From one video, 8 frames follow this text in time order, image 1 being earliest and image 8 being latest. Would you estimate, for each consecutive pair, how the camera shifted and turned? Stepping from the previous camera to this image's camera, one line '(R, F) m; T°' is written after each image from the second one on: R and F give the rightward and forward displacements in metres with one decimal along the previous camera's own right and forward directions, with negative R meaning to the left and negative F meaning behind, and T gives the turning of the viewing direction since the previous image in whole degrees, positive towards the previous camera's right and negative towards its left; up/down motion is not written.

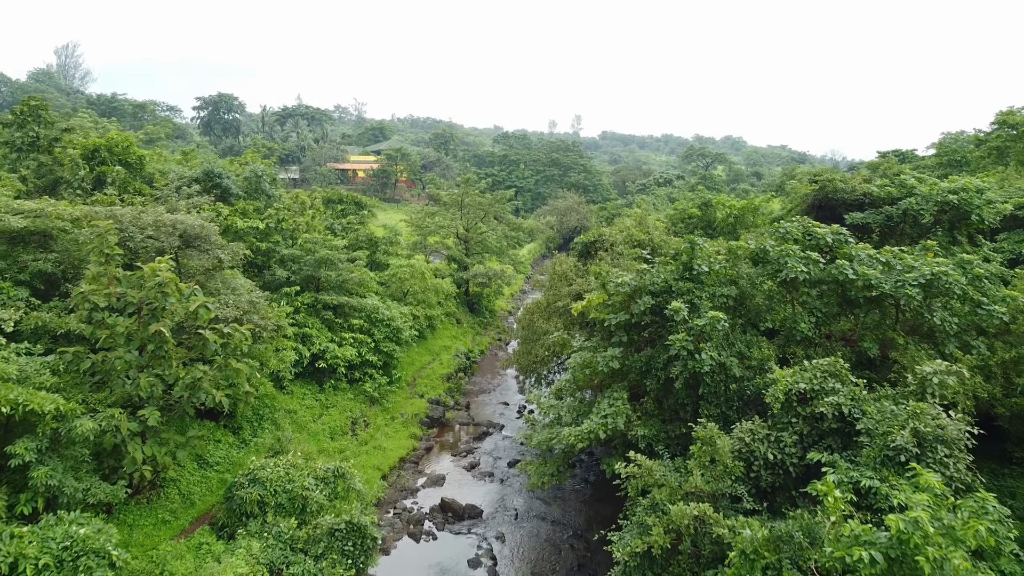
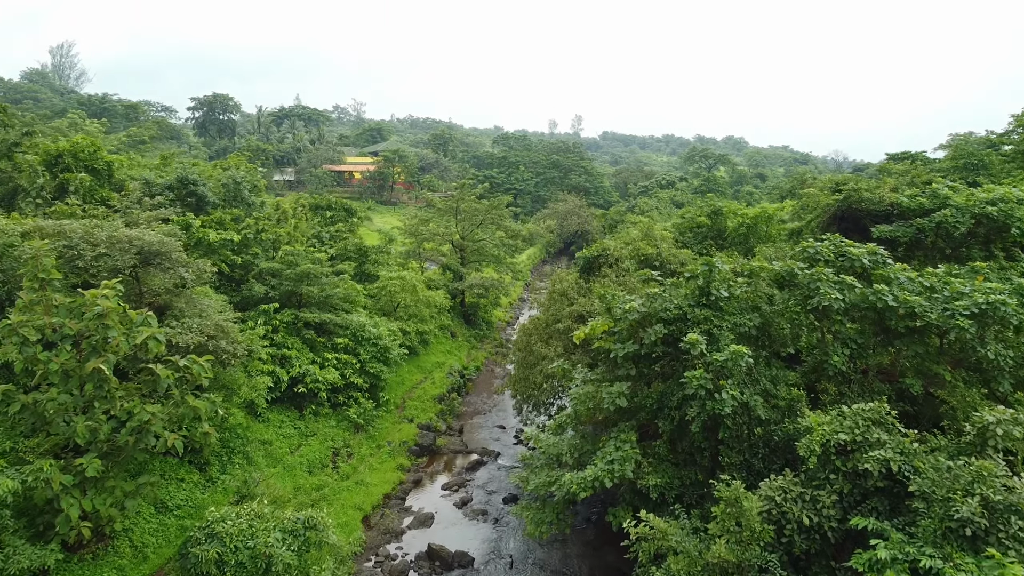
(+0.1, +1.3) m; 0°
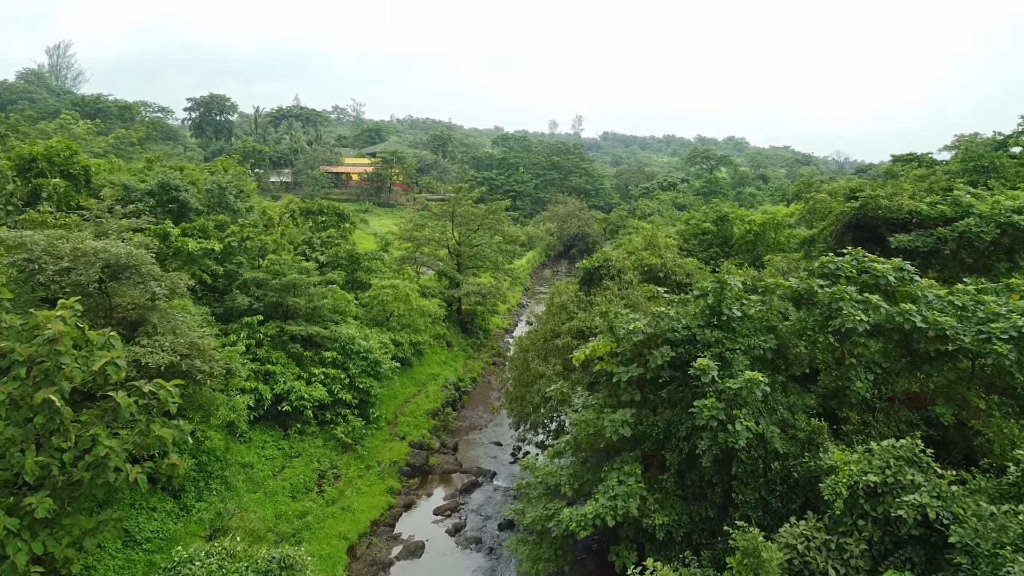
(+0.1, +0.8) m; 0°
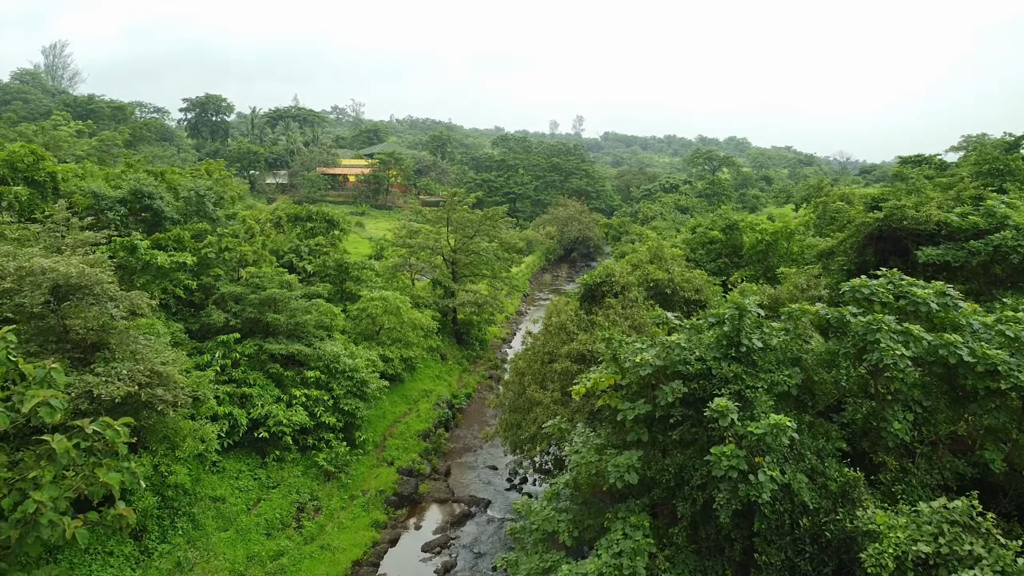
(+0.1, +1.1) m; 0°
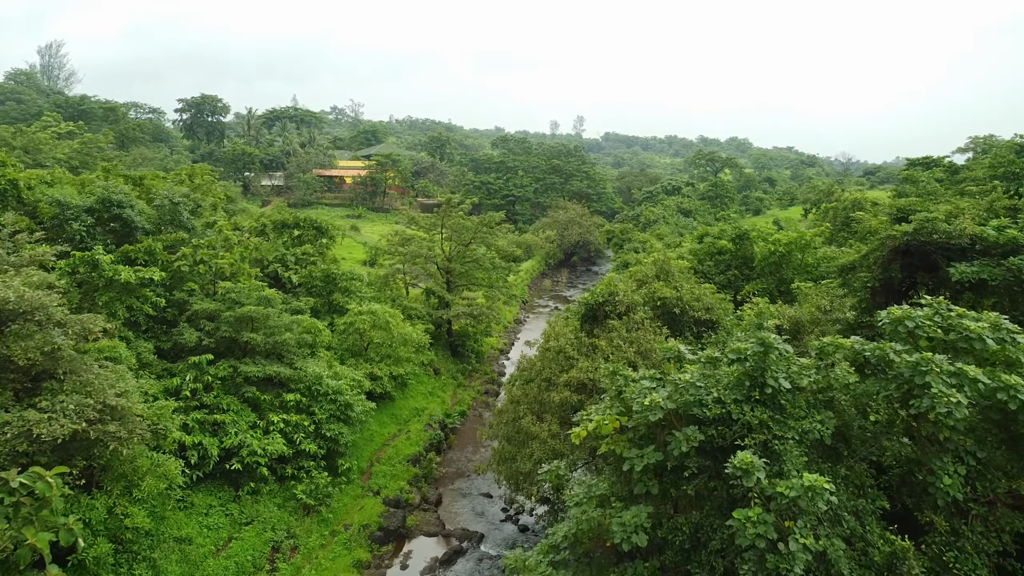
(+0.1, +1.1) m; 0°
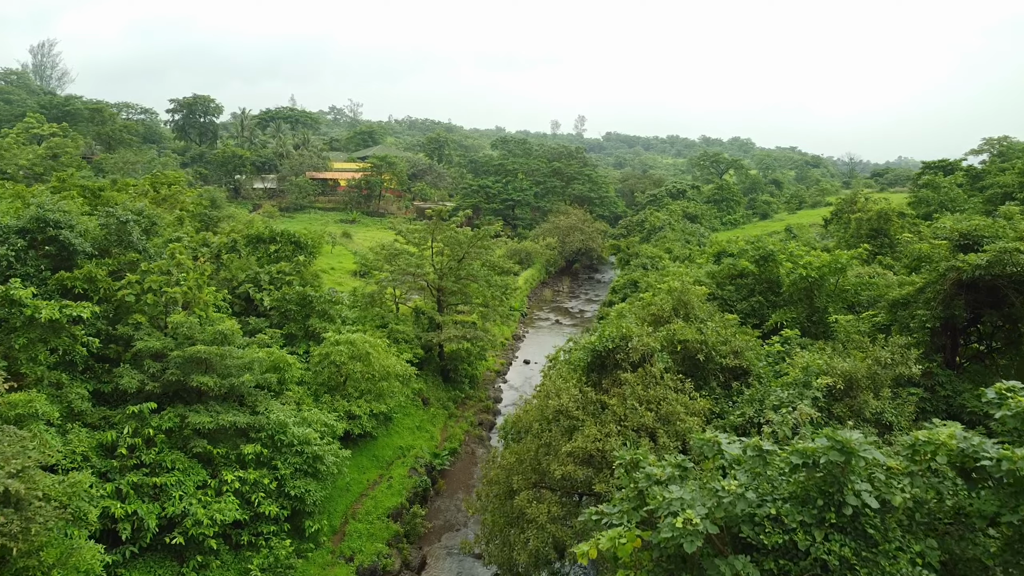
(+0.1, +1.9) m; 0°
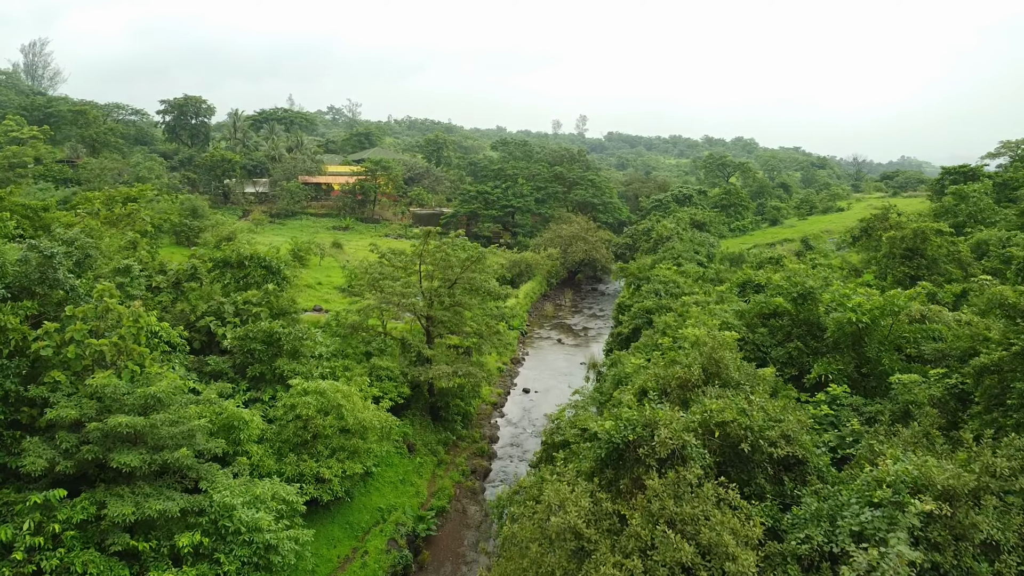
(+0.1, +2.2) m; 0°
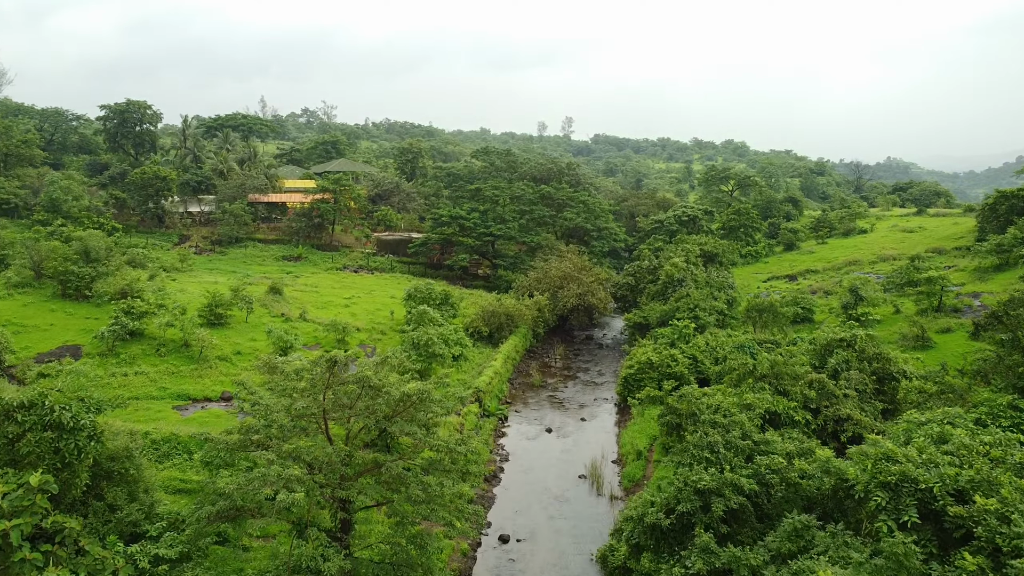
(+0.3, +7.3) m; +1°
